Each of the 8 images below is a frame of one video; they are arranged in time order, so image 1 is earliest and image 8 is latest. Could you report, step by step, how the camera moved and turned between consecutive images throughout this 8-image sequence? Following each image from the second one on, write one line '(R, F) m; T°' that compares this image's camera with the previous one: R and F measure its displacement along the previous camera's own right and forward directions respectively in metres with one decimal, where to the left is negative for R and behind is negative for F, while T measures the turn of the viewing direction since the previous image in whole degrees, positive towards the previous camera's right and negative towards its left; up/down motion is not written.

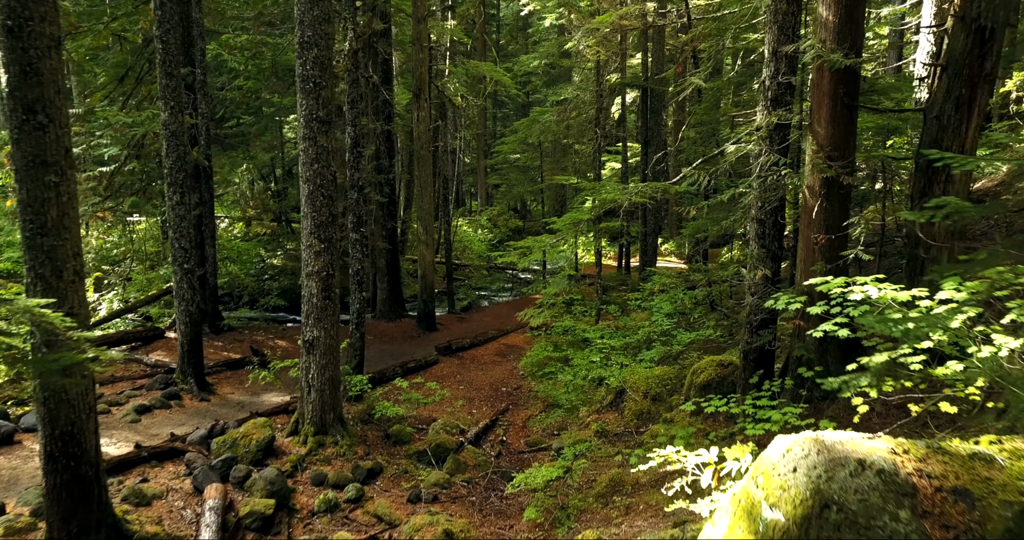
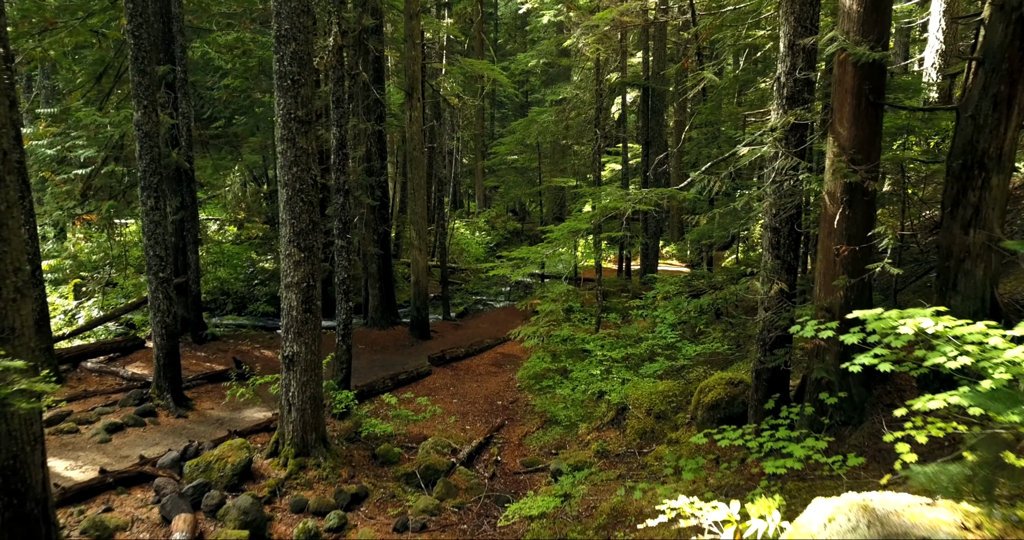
(+0.1, +0.5) m; 0°
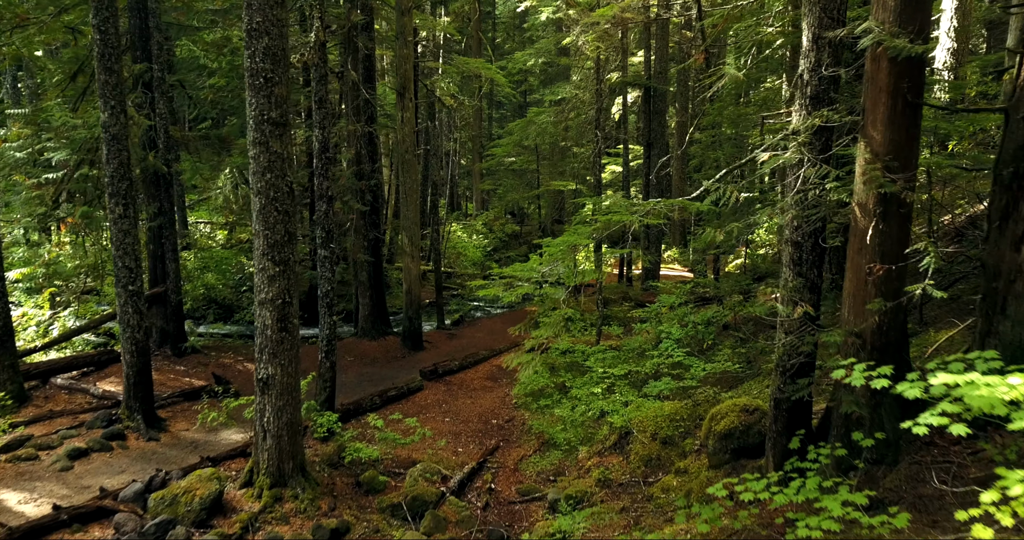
(+0.1, +0.6) m; 0°
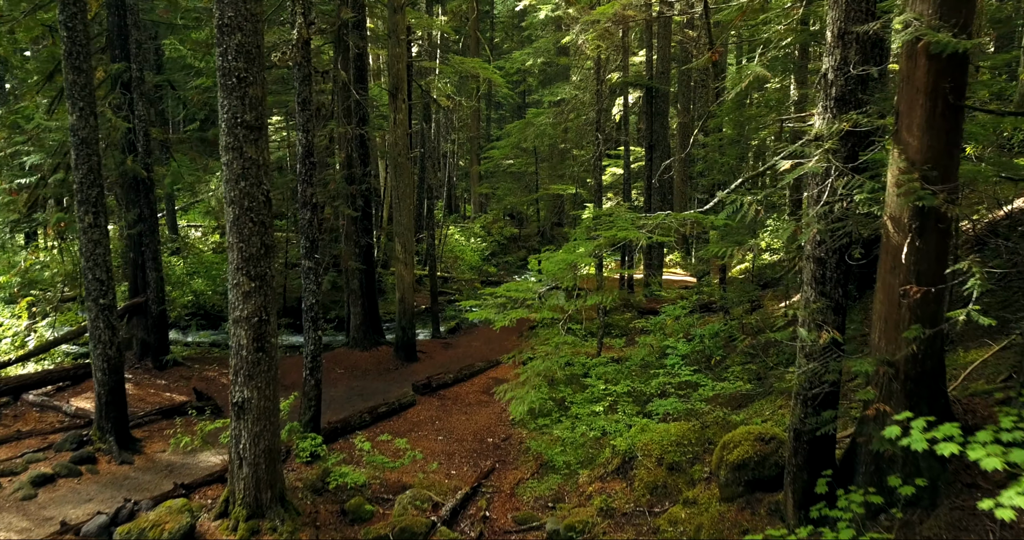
(+0.1, +0.5) m; 0°
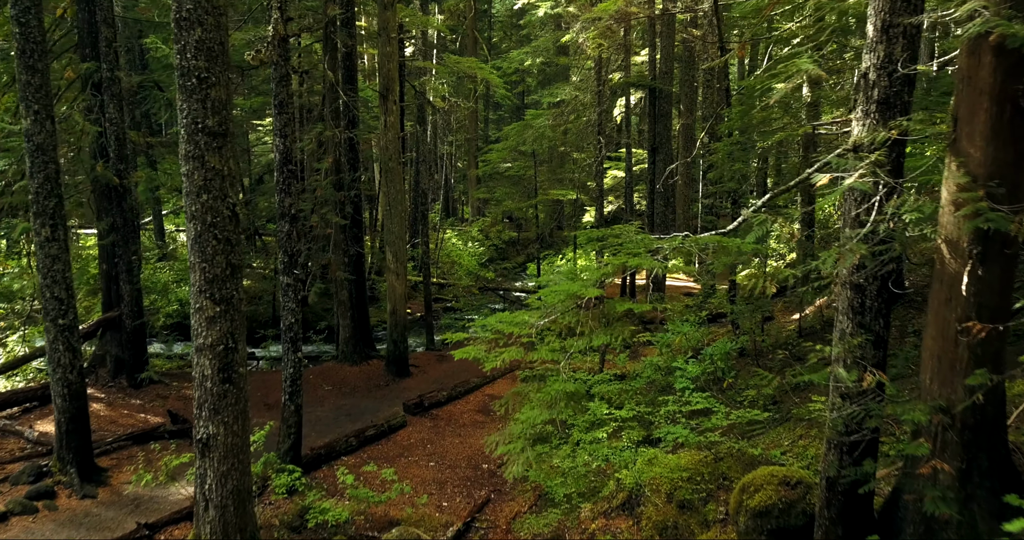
(+0.1, +0.6) m; 0°
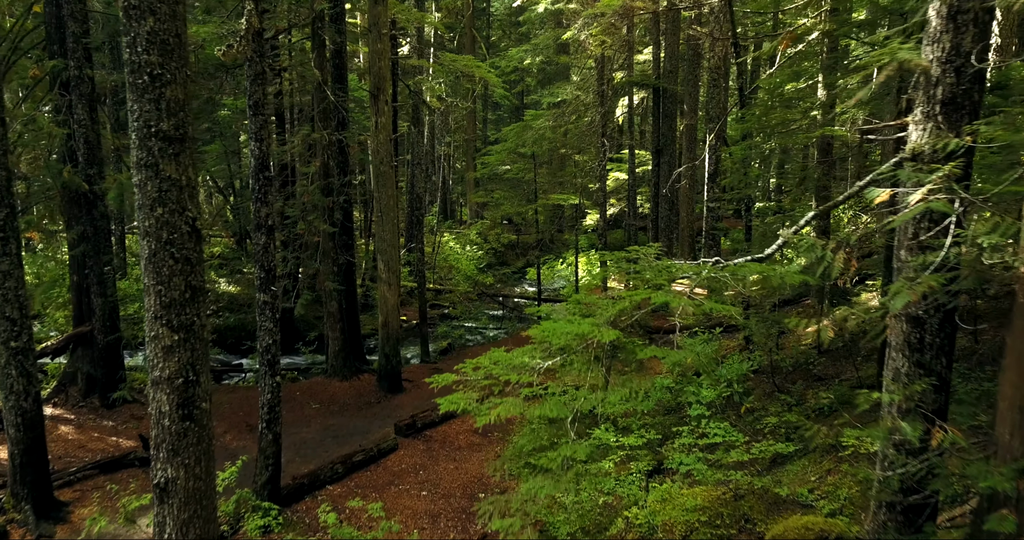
(0.0, +0.6) m; 0°
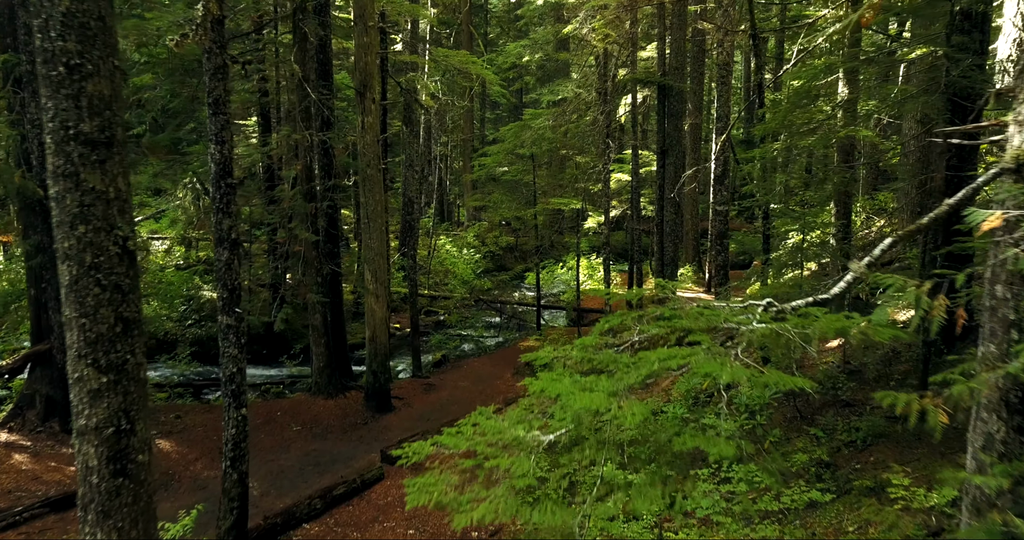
(0.0, +0.8) m; 0°
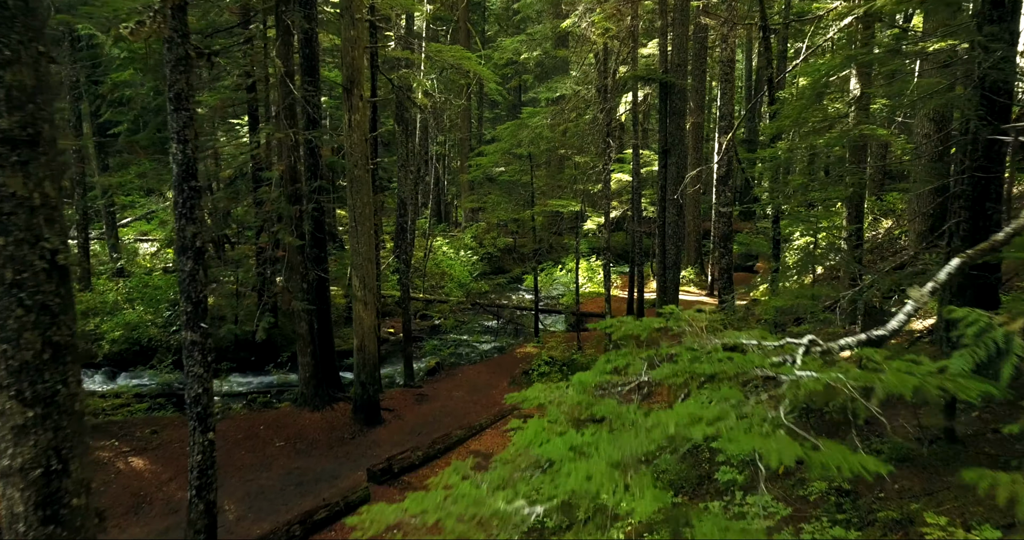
(+0.1, +0.5) m; 0°
